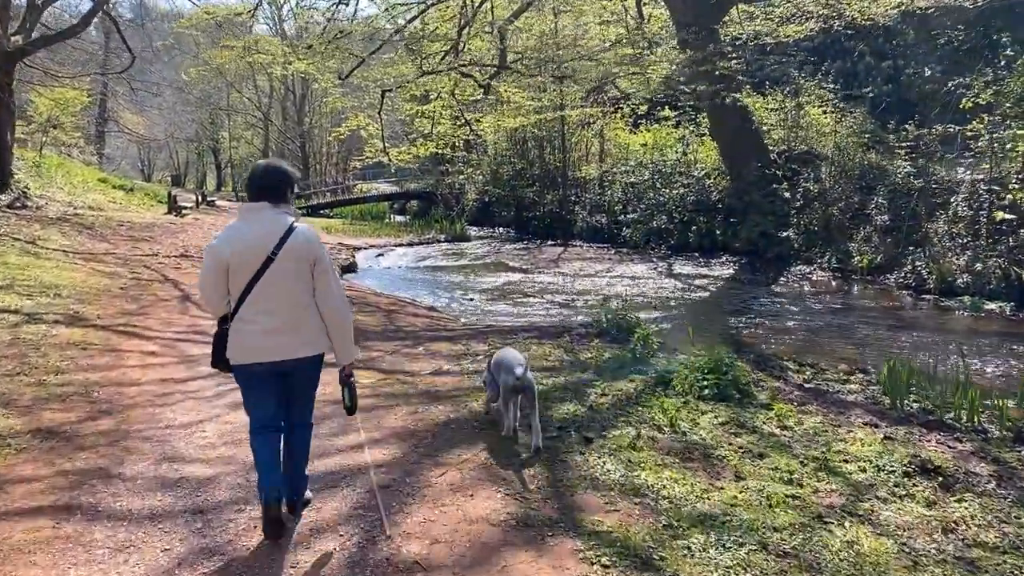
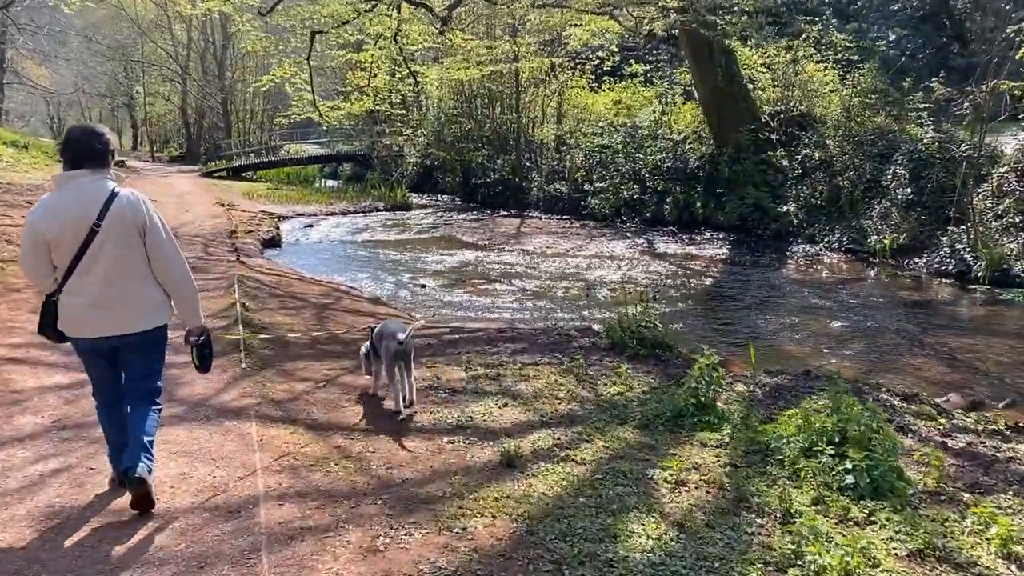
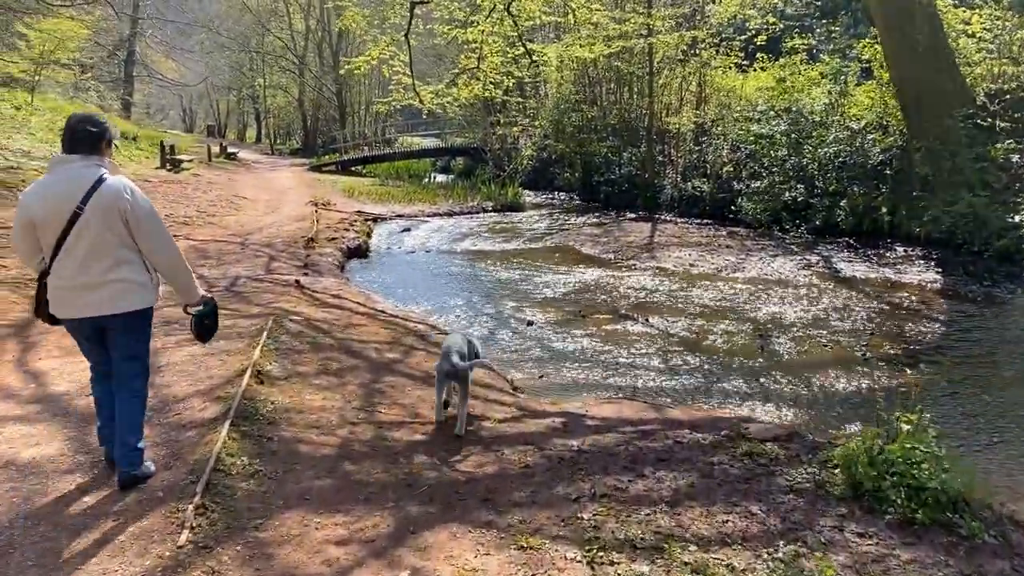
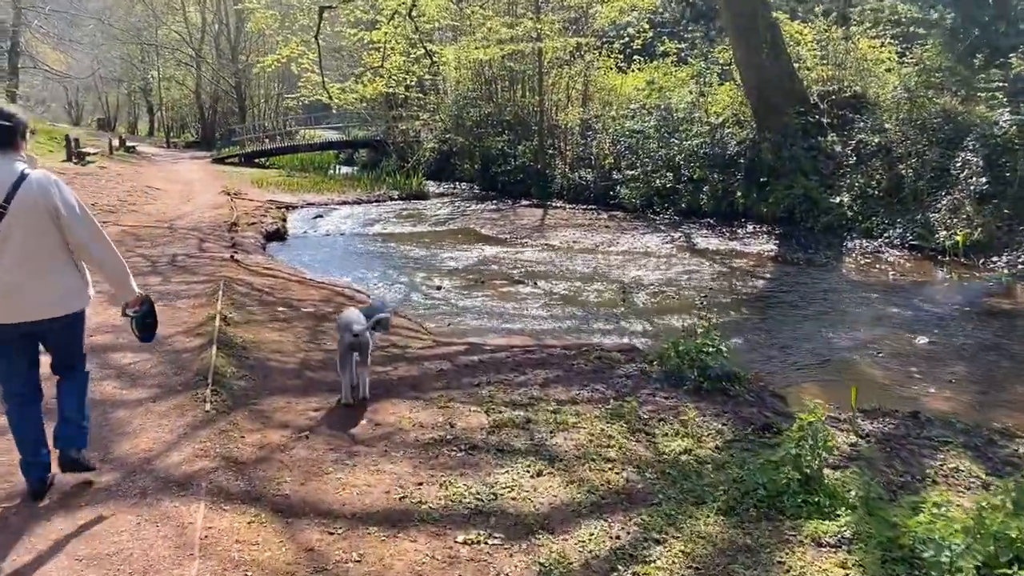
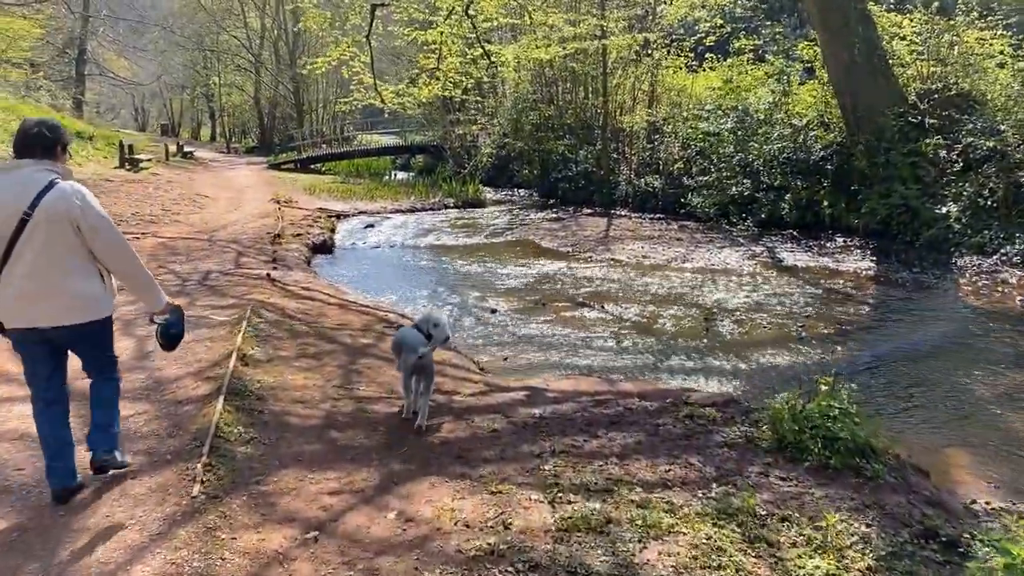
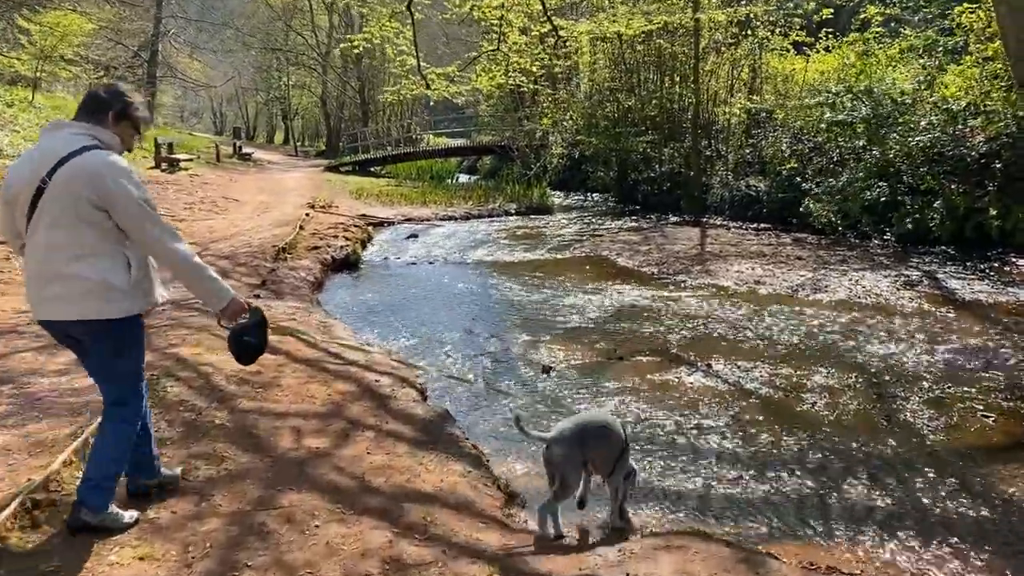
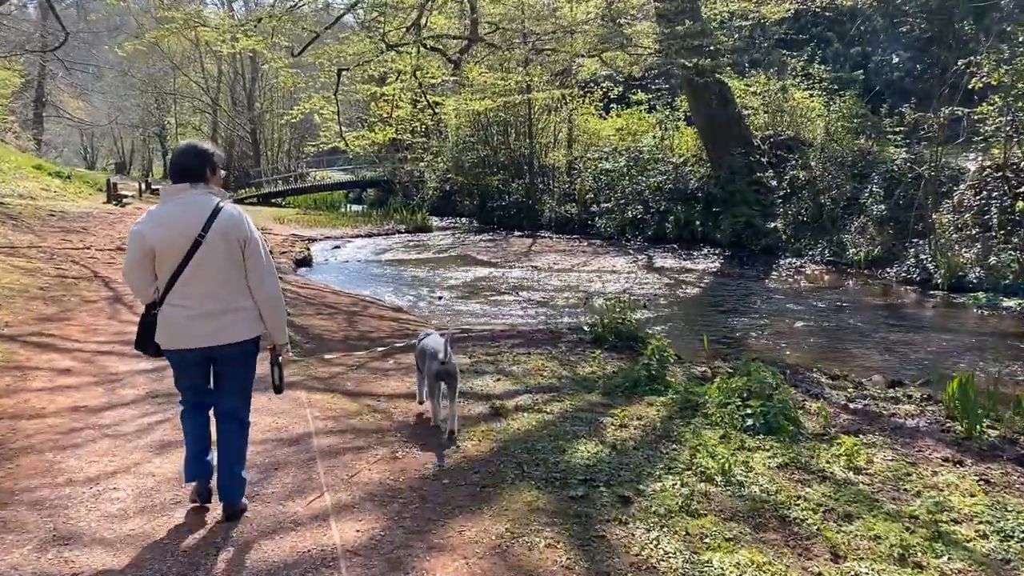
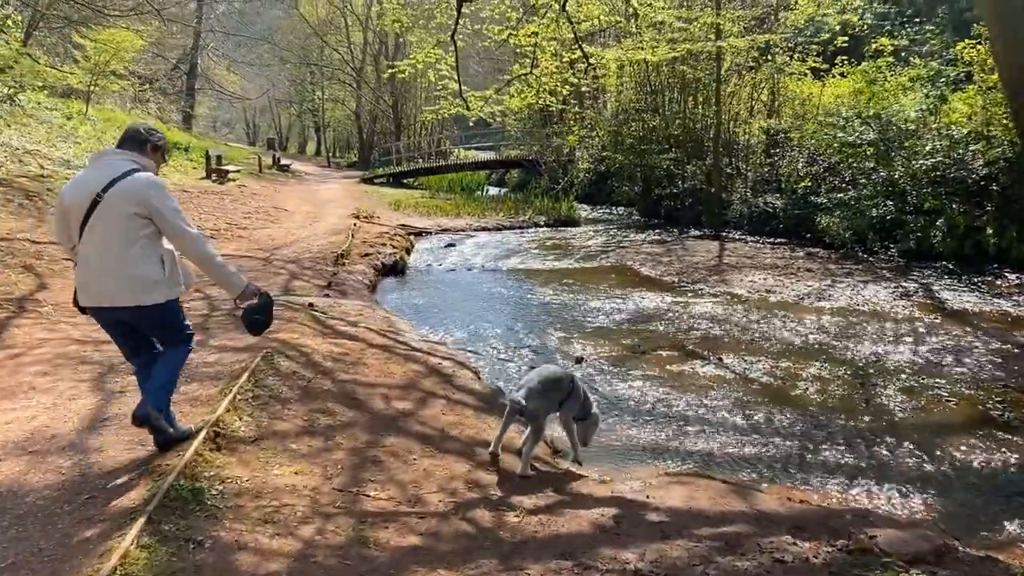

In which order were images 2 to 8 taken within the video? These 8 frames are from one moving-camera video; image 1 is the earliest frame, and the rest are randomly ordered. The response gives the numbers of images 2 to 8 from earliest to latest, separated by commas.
7, 2, 4, 5, 3, 8, 6
